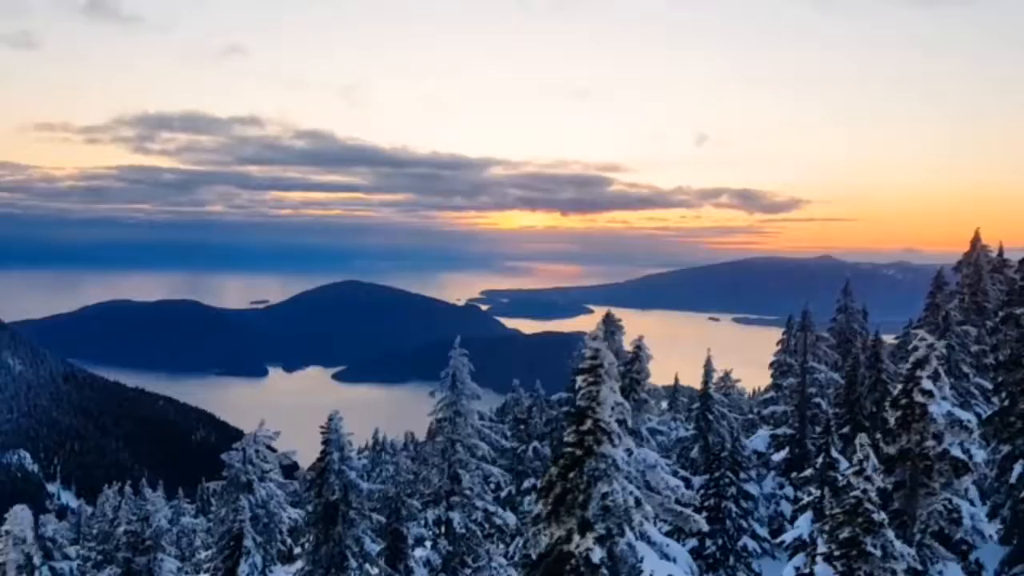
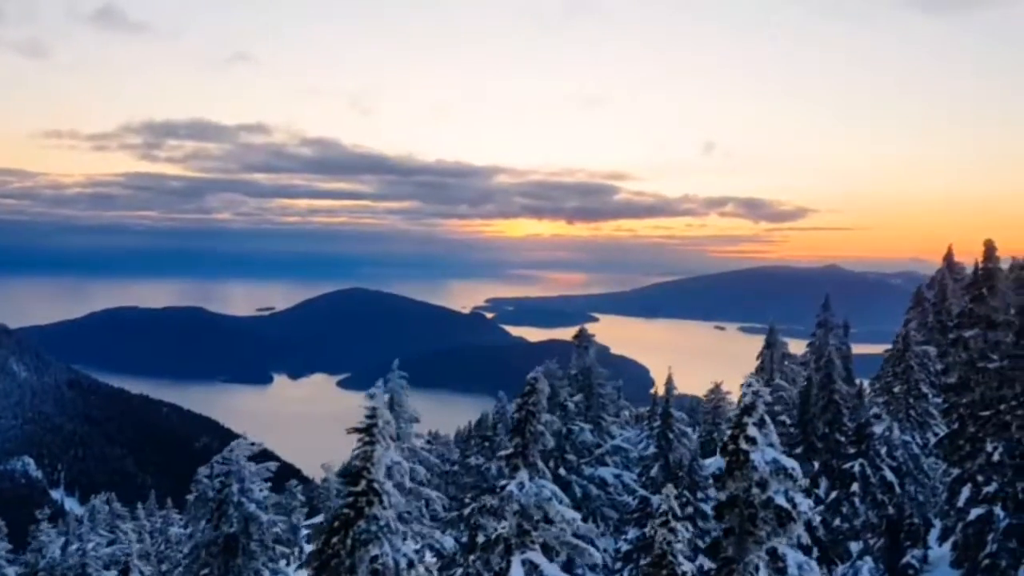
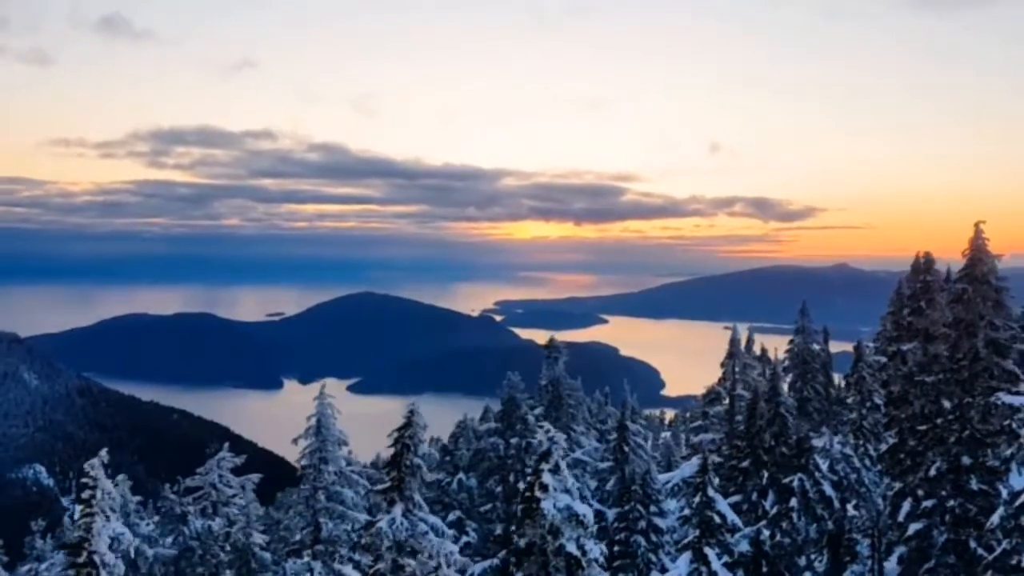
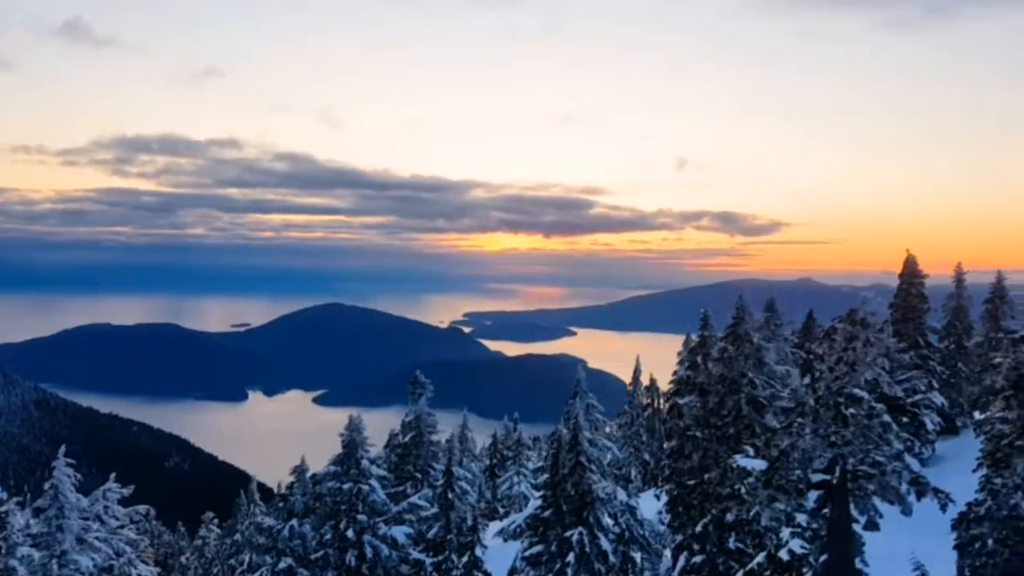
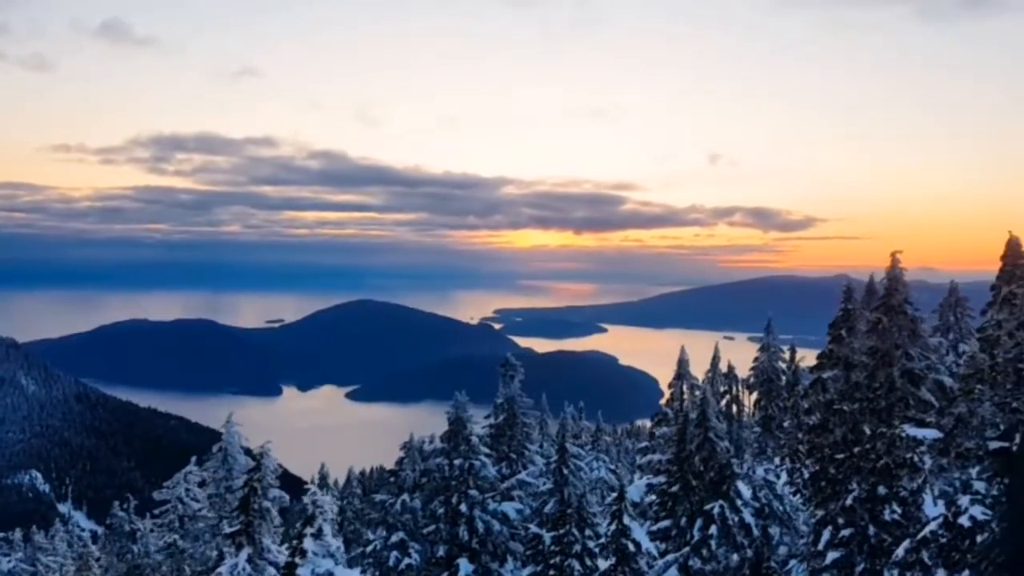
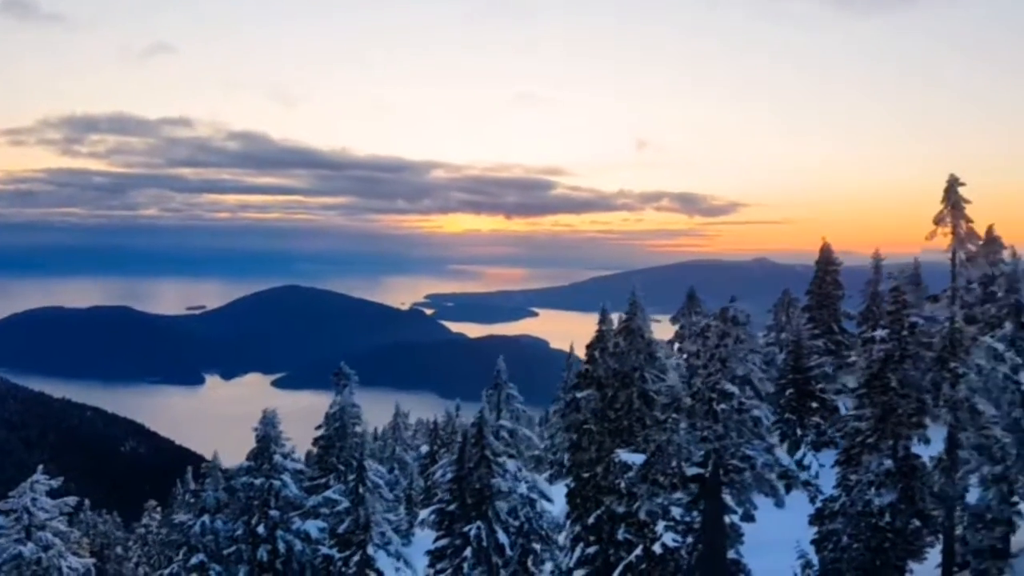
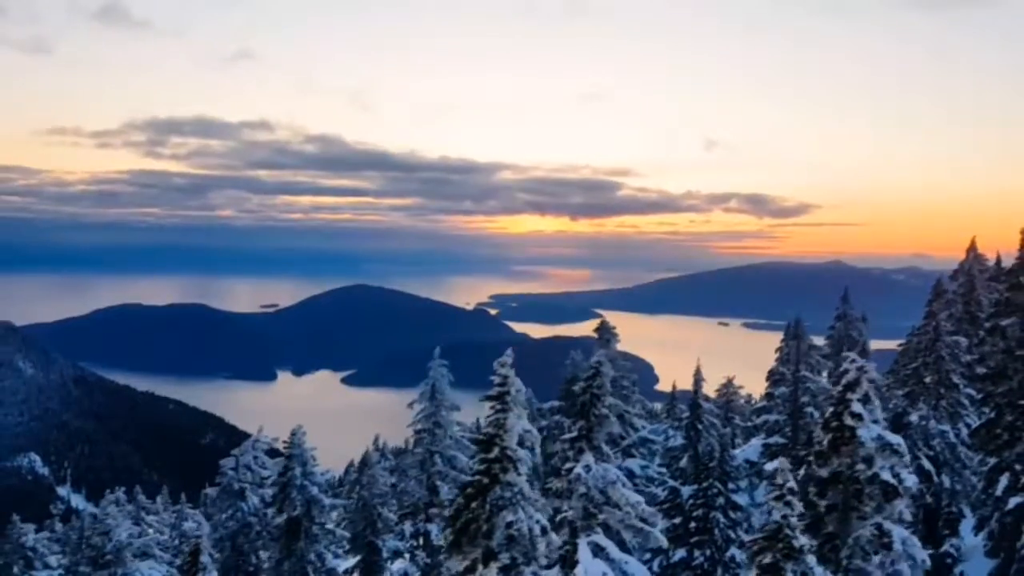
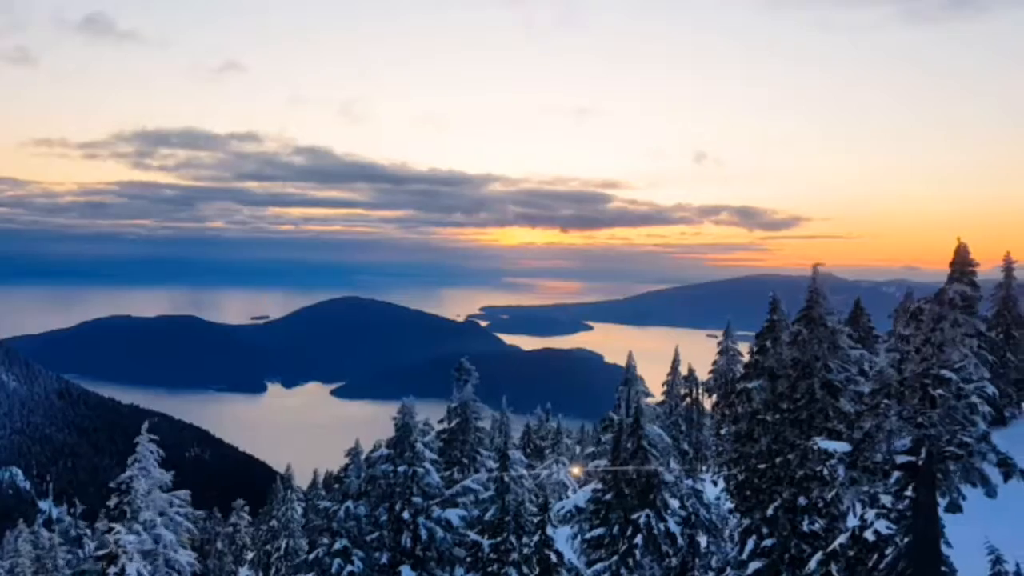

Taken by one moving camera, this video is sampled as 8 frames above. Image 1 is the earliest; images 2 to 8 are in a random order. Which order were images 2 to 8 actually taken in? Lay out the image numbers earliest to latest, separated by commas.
7, 2, 3, 5, 8, 4, 6
